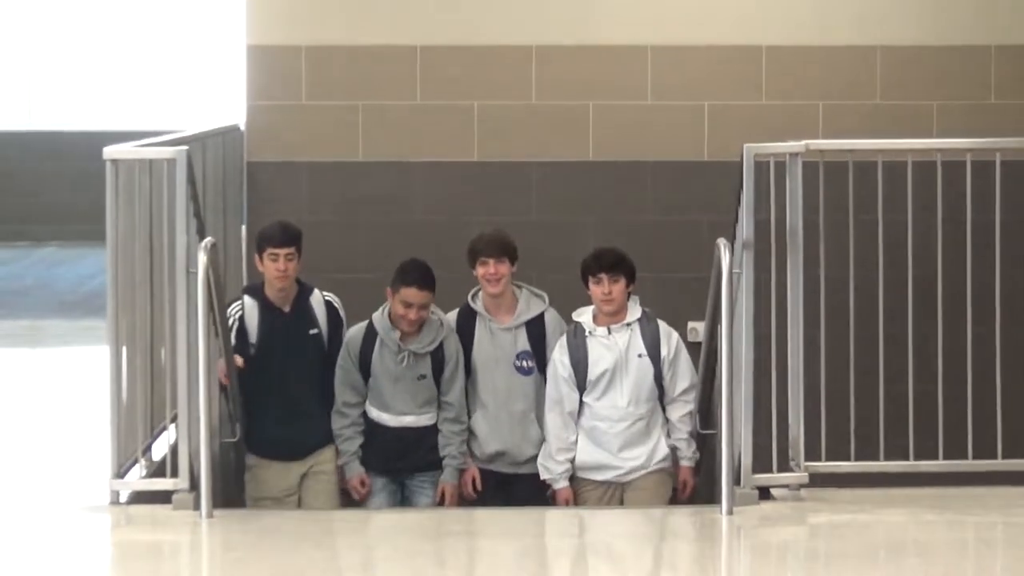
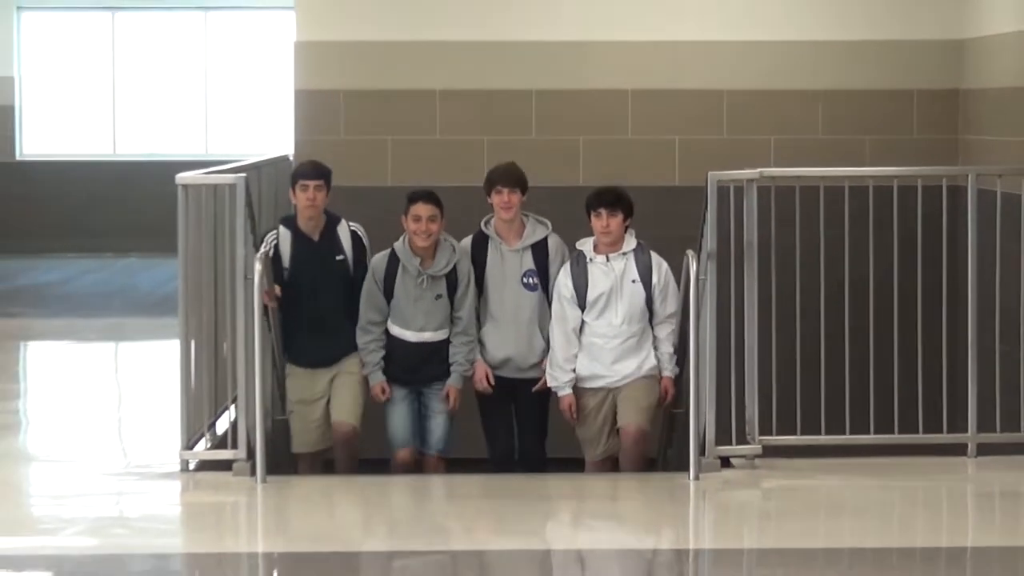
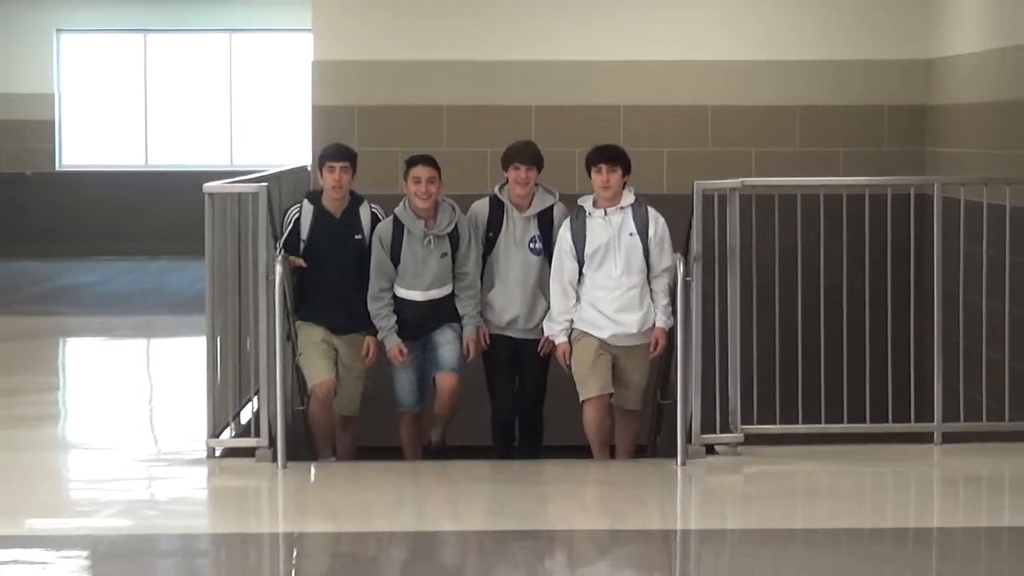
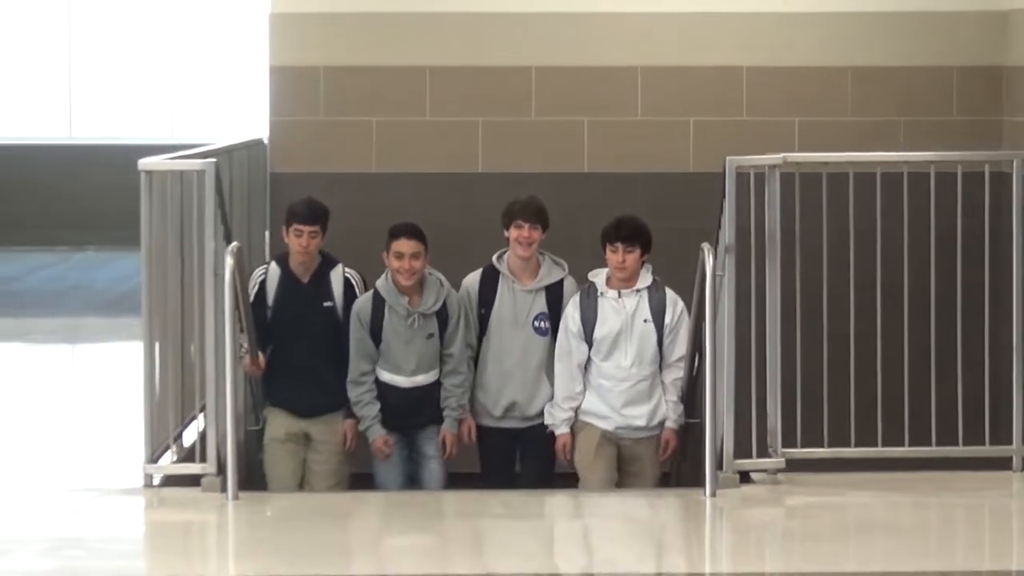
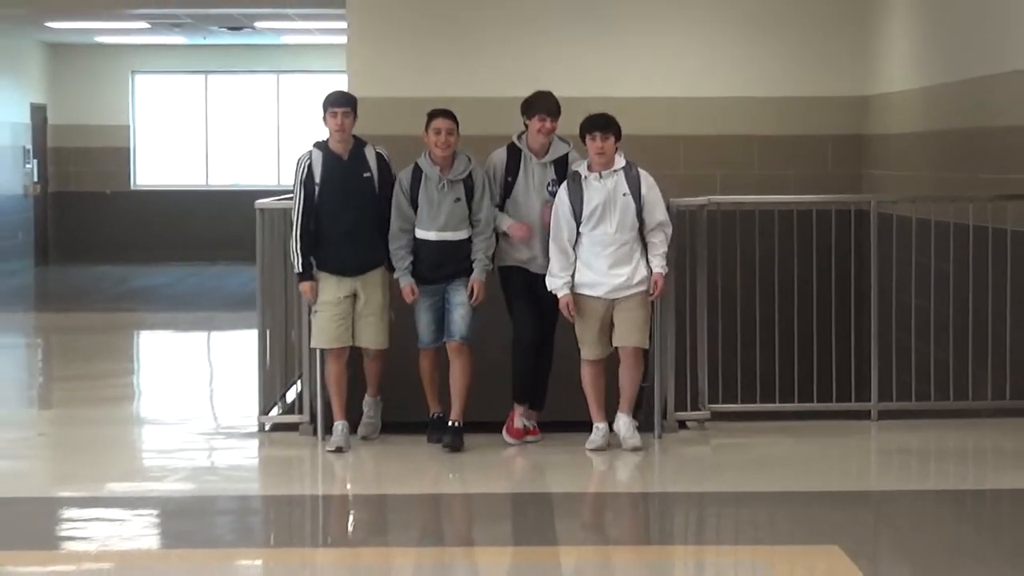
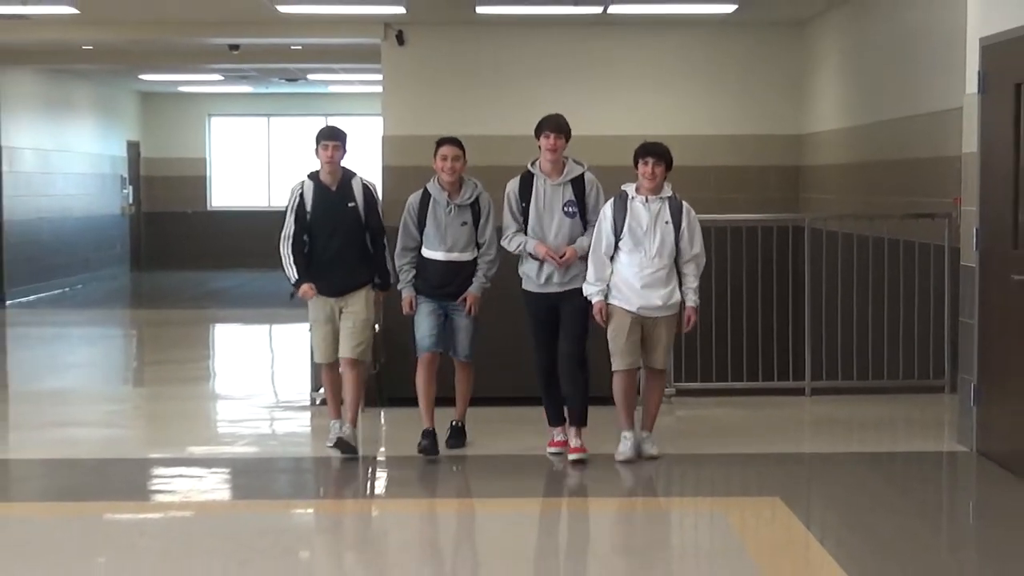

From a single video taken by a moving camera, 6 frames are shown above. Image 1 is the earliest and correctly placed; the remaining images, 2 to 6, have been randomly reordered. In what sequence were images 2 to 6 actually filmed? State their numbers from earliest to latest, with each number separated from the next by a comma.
4, 2, 3, 5, 6
